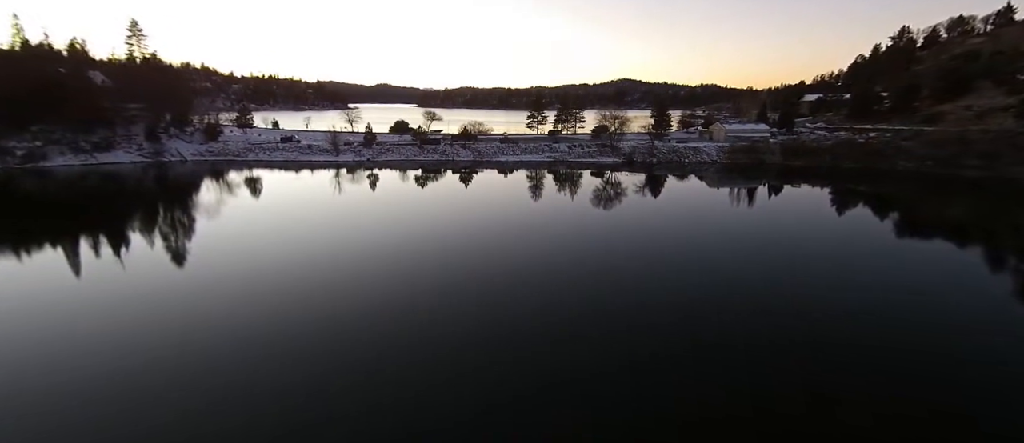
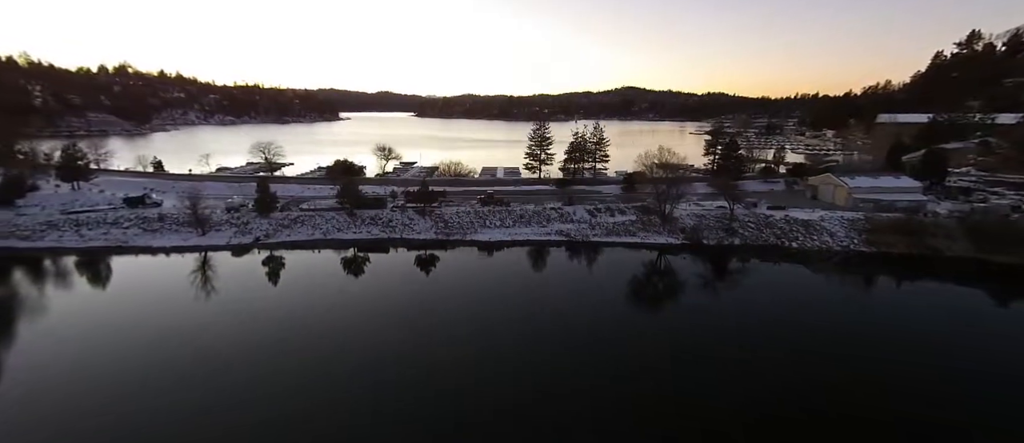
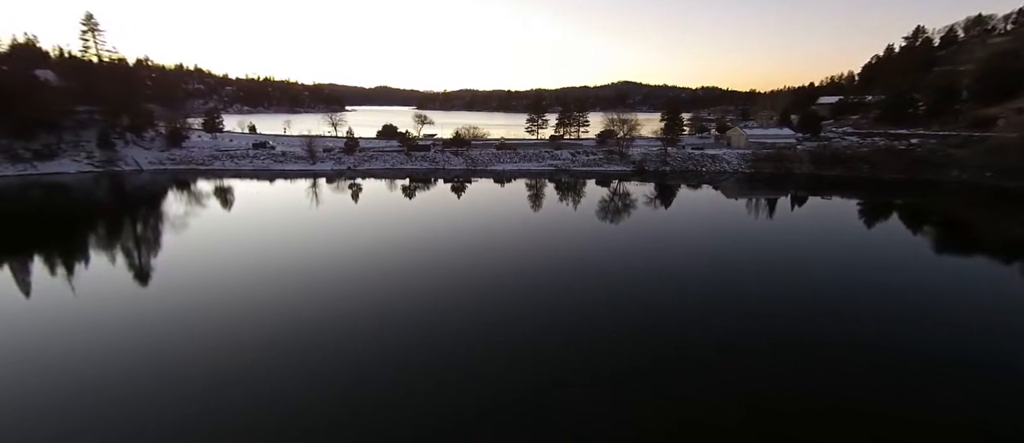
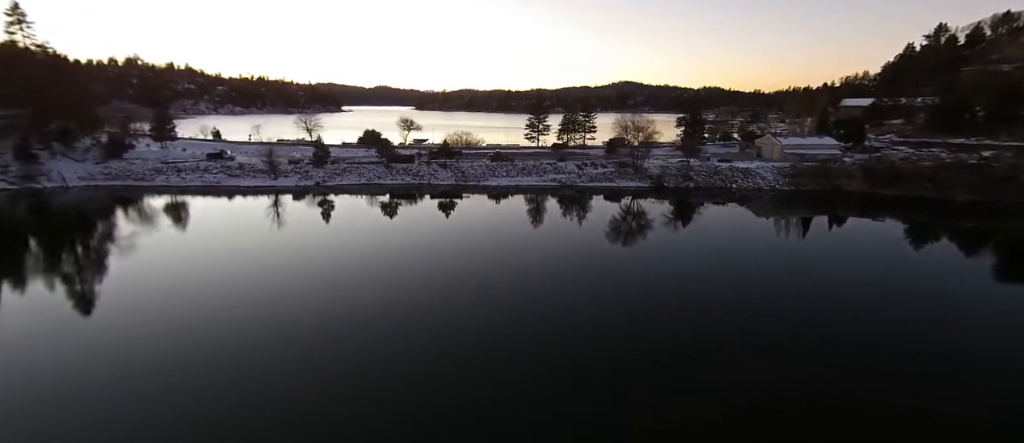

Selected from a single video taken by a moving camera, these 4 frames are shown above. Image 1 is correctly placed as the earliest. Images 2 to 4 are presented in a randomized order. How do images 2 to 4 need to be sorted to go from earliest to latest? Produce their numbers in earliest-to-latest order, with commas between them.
3, 4, 2
